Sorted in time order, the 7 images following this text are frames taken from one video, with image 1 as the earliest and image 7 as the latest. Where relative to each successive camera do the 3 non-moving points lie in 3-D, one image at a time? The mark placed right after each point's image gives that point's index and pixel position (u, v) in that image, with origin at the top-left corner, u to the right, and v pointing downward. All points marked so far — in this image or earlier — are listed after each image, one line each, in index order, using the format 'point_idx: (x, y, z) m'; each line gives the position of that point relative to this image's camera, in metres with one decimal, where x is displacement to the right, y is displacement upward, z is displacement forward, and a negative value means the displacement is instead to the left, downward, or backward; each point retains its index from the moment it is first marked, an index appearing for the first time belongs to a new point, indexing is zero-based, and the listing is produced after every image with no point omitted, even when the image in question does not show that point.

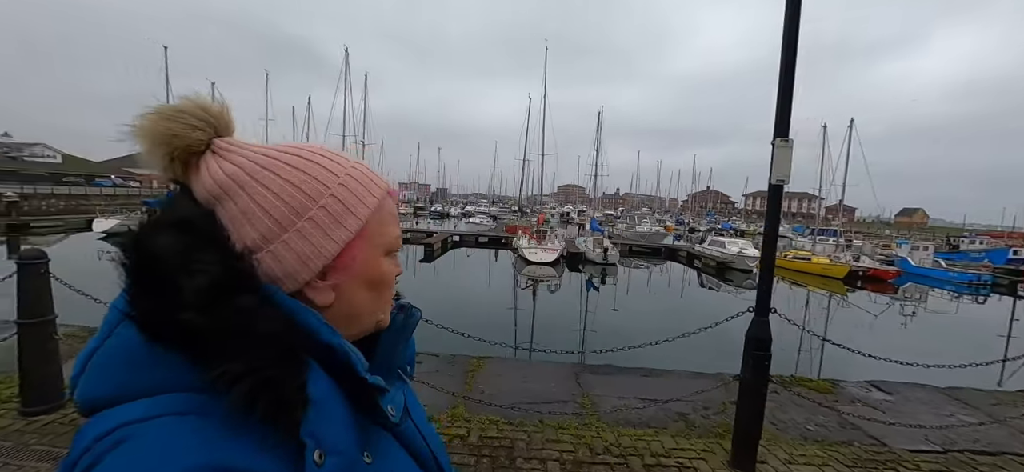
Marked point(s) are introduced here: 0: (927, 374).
0: (+10.6, -3.4, +10.1) m
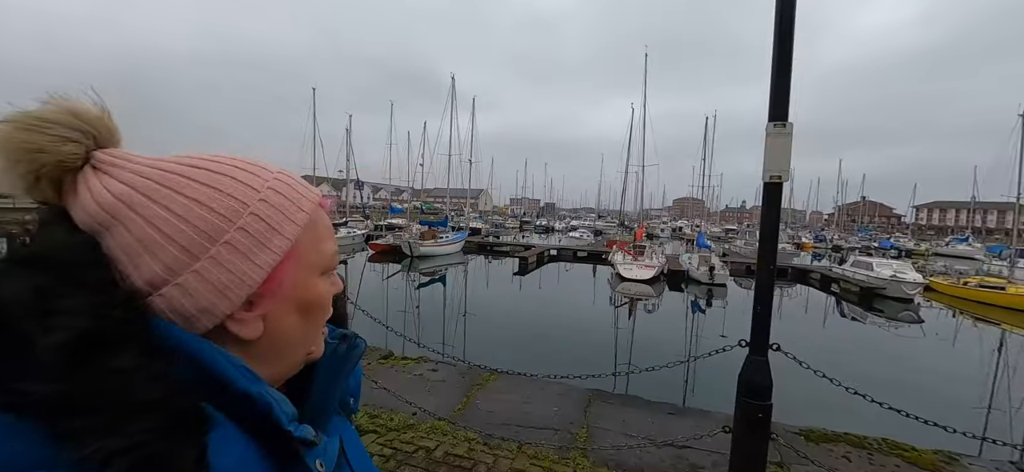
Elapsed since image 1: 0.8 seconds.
0: (+12.3, -3.8, +6.8) m
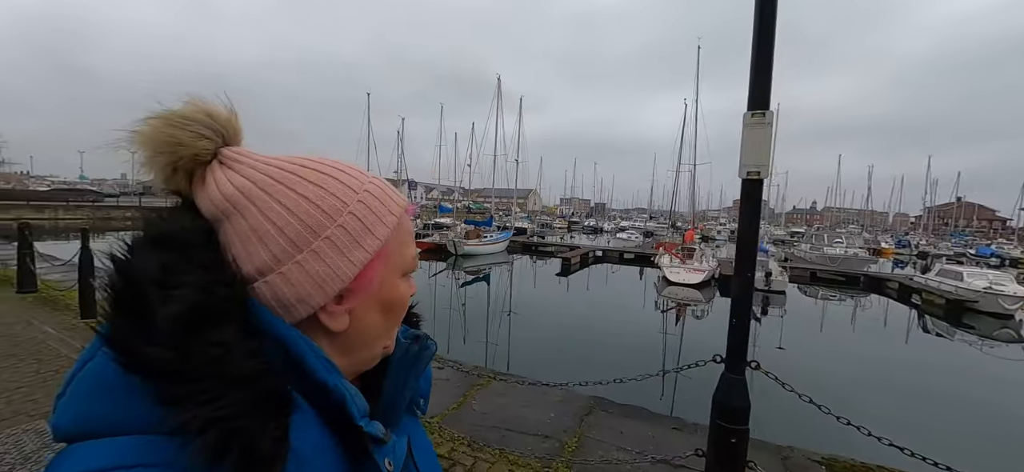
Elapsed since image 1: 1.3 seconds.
0: (+12.8, -4.0, +5.2) m
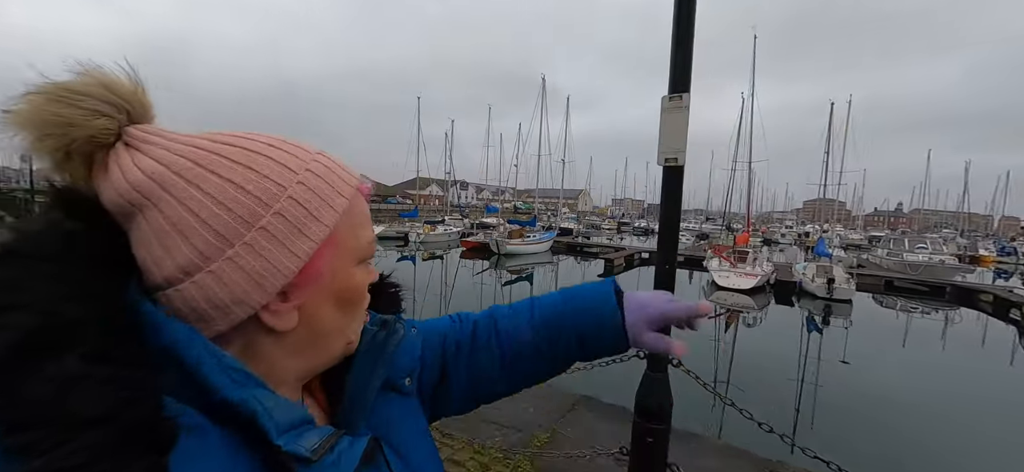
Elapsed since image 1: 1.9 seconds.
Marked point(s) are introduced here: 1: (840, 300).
0: (+13.0, -4.2, +3.6) m
1: (+12.7, -2.4, +15.6) m
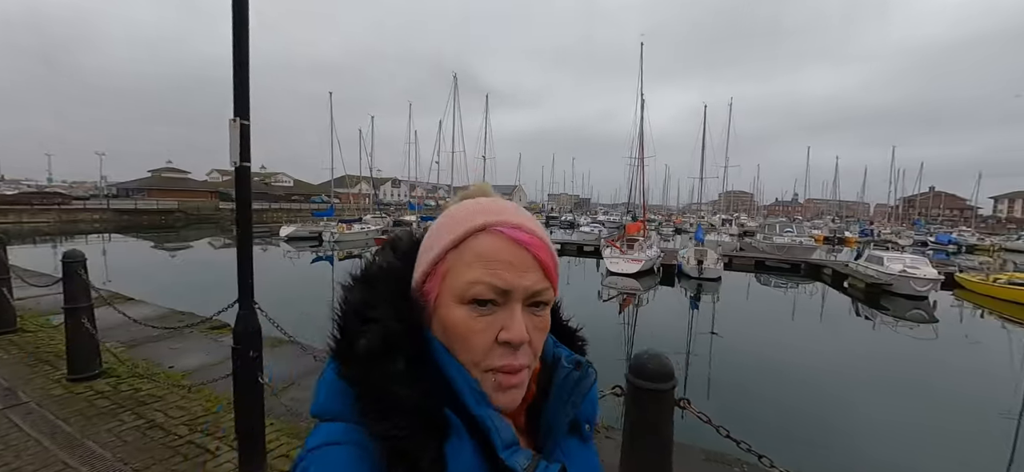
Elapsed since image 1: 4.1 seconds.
0: (+11.5, -3.7, +5.8) m
1: (+9.4, -1.9, +17.6) m
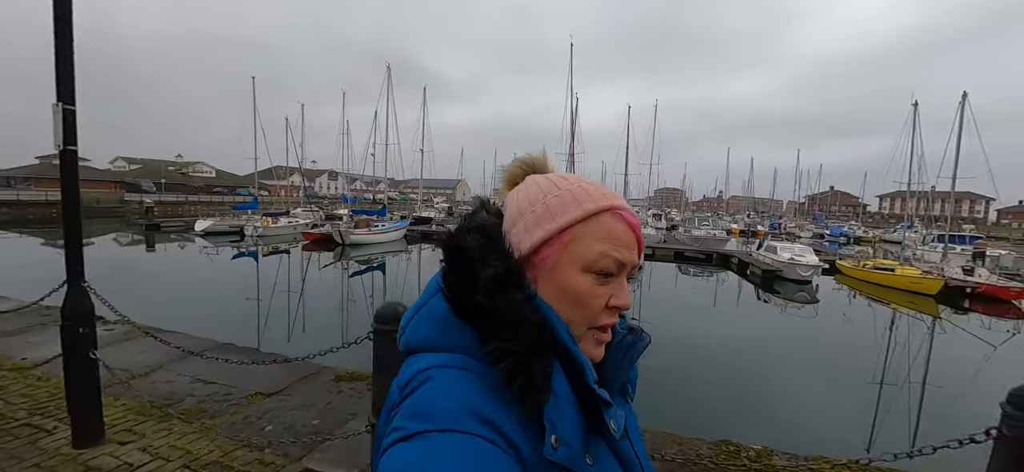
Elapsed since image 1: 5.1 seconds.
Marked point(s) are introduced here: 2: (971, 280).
0: (+10.2, -3.5, +7.5) m
1: (+6.6, -1.6, +18.9) m
2: (+15.4, -1.5, +13.8) m
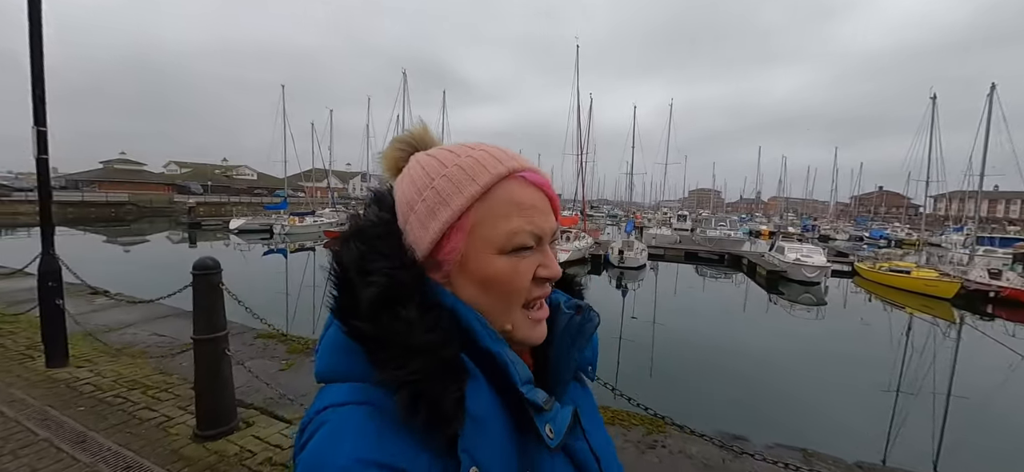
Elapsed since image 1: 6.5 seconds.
0: (+9.9, -3.5, +7.1) m
1: (+7.2, -1.6, +18.7) m
2: (+15.6, -1.5, +13.0) m
